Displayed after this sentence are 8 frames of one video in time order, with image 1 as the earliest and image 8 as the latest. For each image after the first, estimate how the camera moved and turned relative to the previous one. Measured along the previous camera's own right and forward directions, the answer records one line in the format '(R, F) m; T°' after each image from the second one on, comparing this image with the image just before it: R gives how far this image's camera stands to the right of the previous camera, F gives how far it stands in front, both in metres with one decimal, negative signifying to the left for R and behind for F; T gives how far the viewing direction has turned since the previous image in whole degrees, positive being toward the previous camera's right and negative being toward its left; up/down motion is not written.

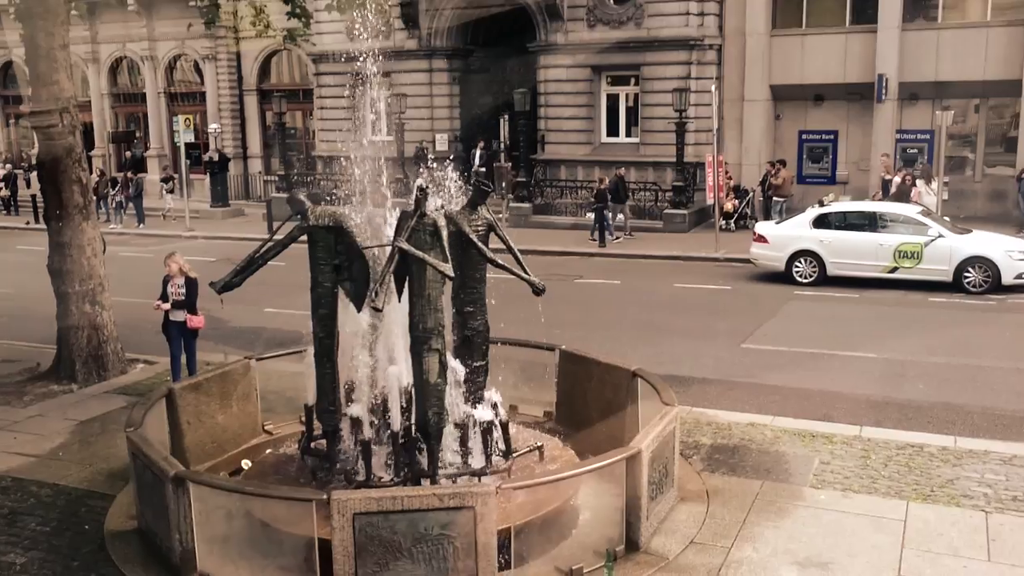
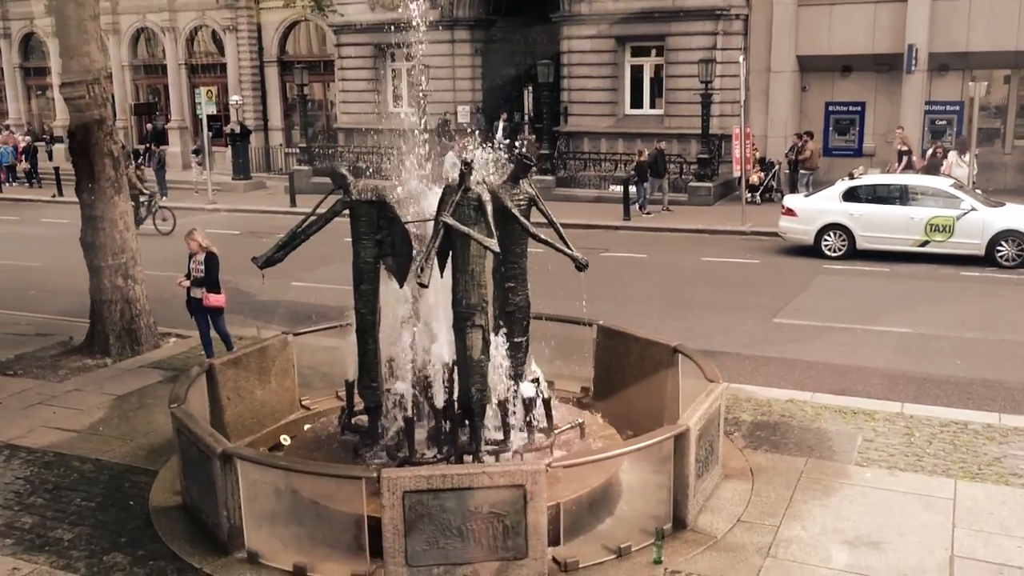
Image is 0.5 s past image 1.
(-0.2, +0.1) m; -1°
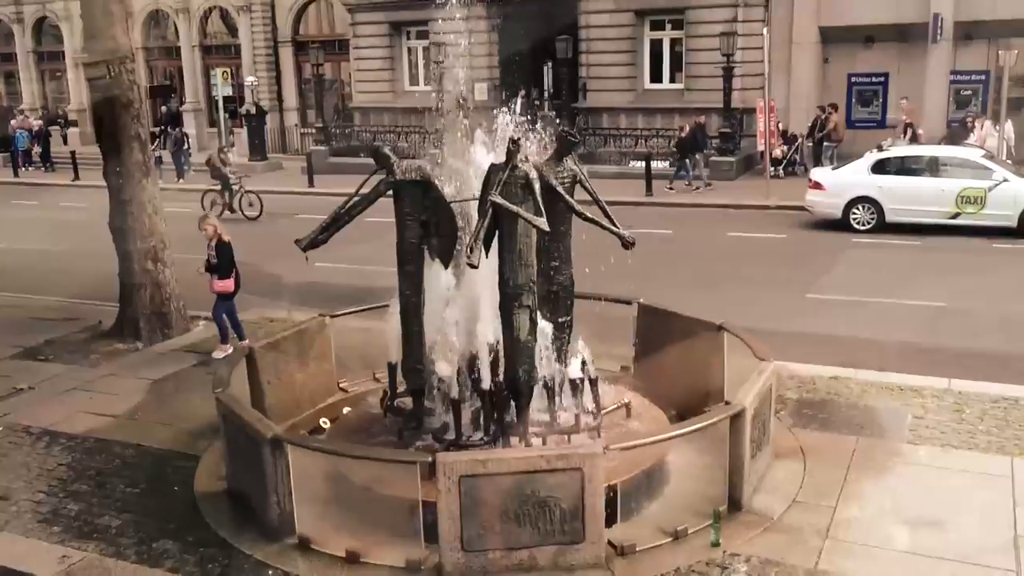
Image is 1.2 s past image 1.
(-0.2, +0.1) m; -1°
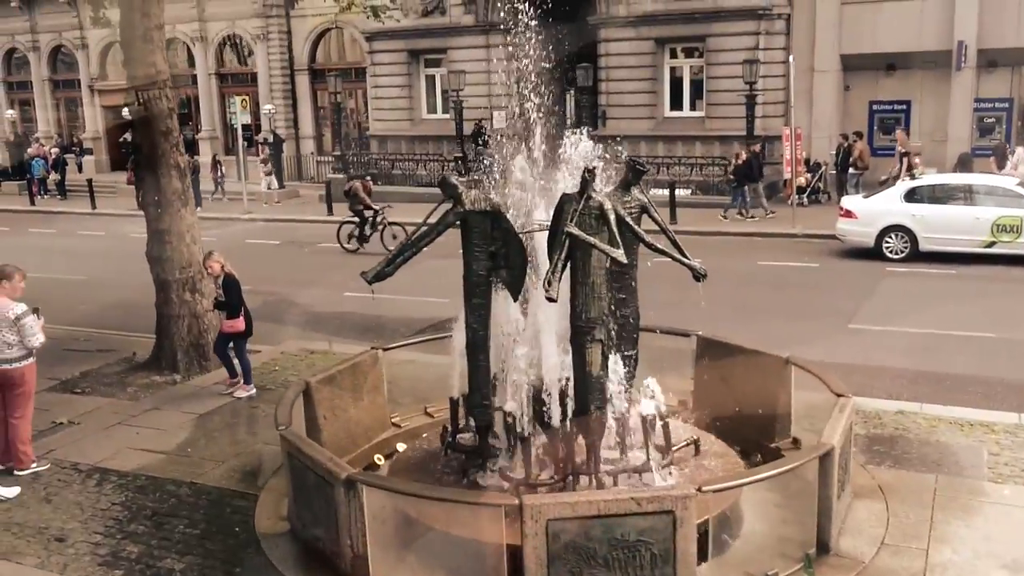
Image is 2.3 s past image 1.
(-0.4, +0.2) m; 0°
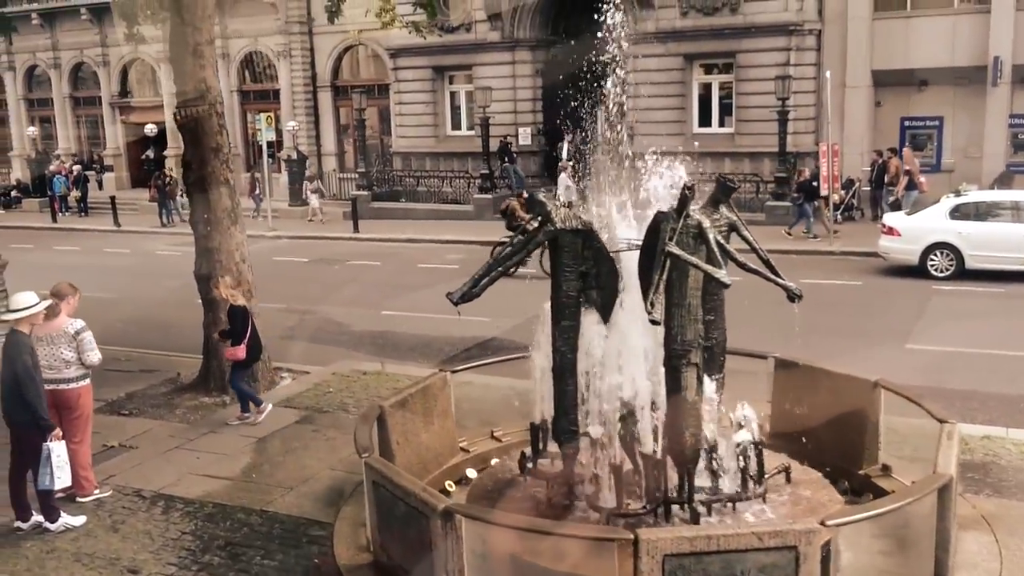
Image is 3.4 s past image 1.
(-0.5, +0.2) m; 0°
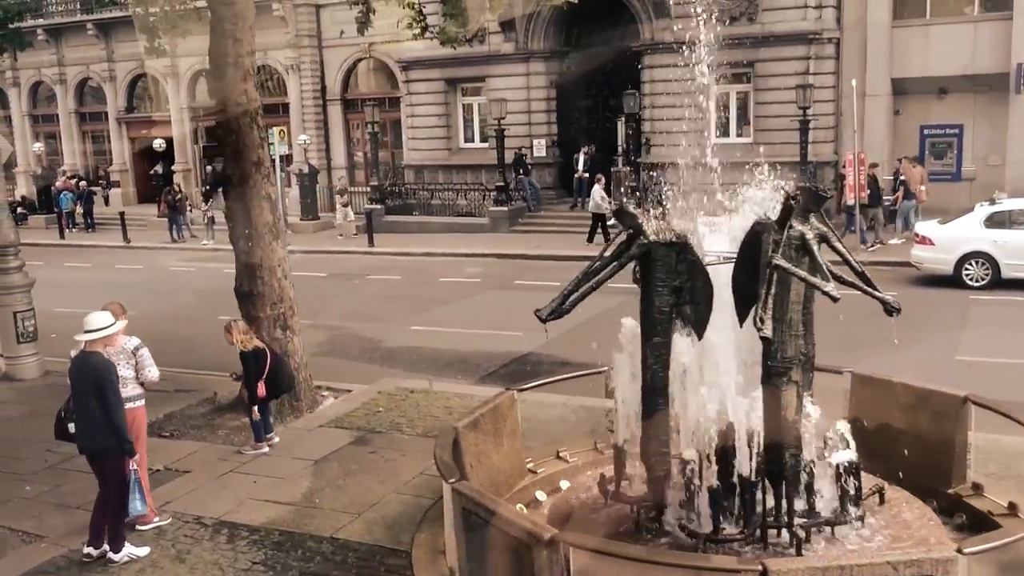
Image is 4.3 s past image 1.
(-0.5, +0.3) m; 0°
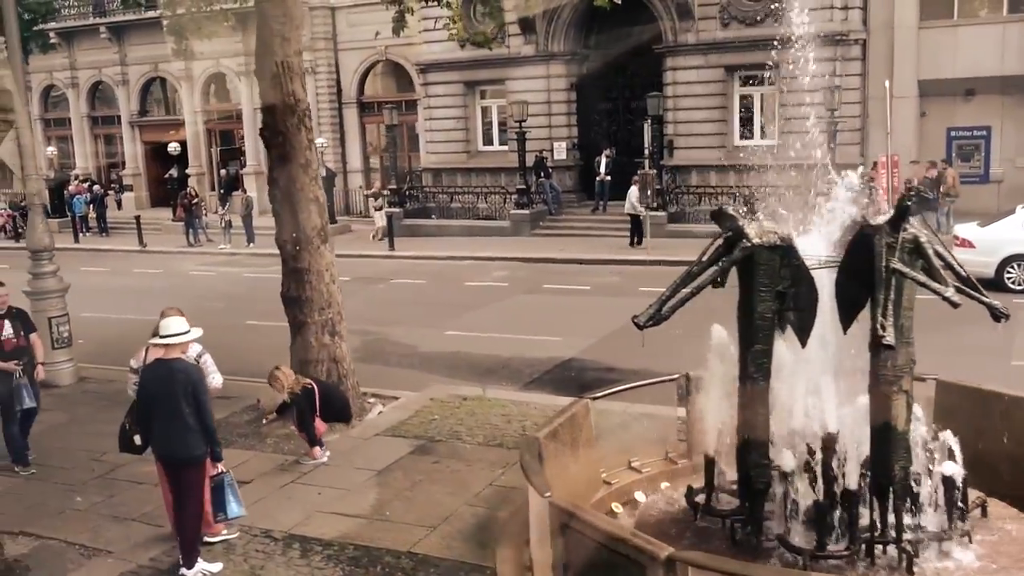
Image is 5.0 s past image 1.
(-0.5, +0.2) m; 0°
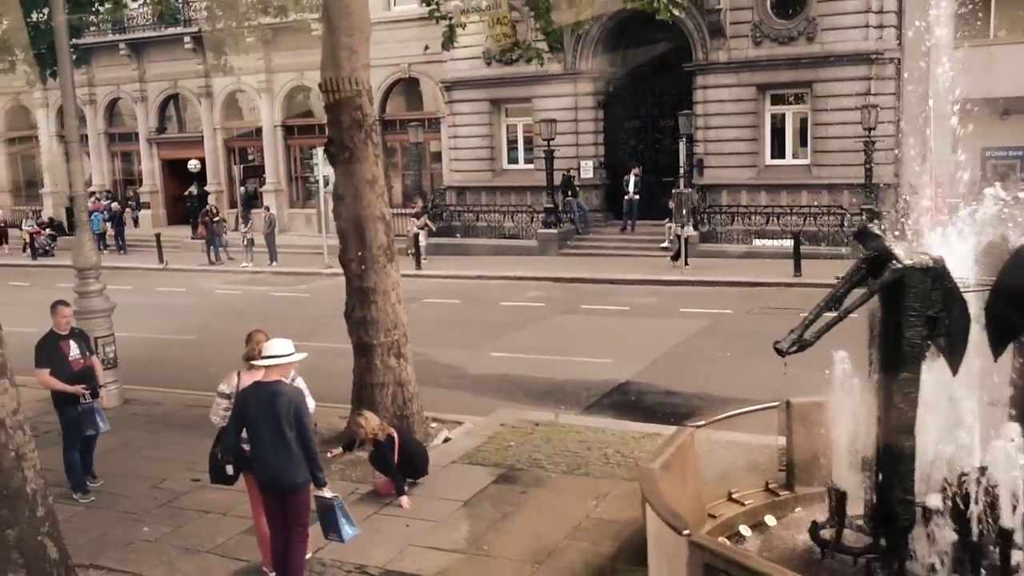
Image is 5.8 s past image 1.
(-0.7, +0.3) m; 0°
